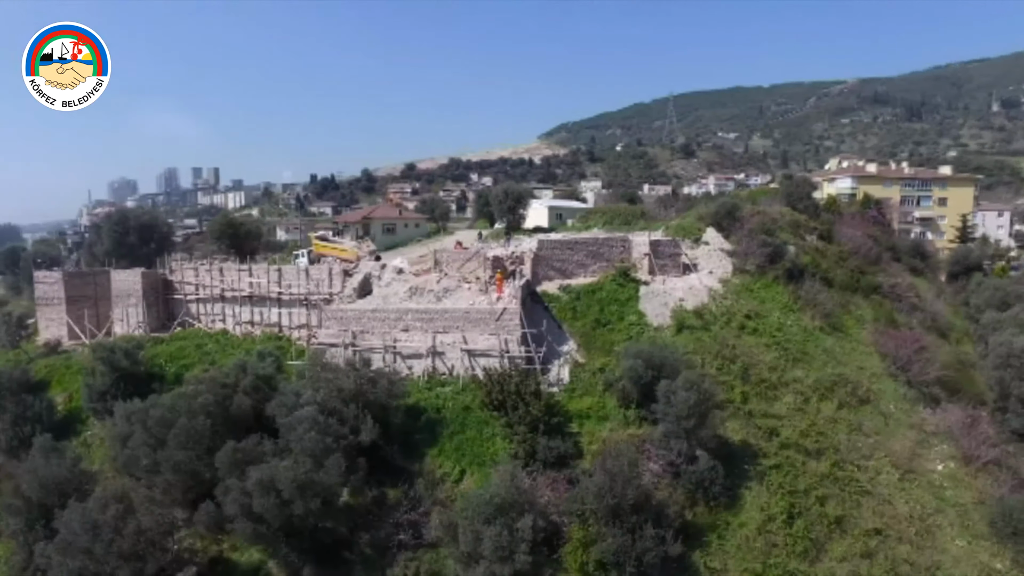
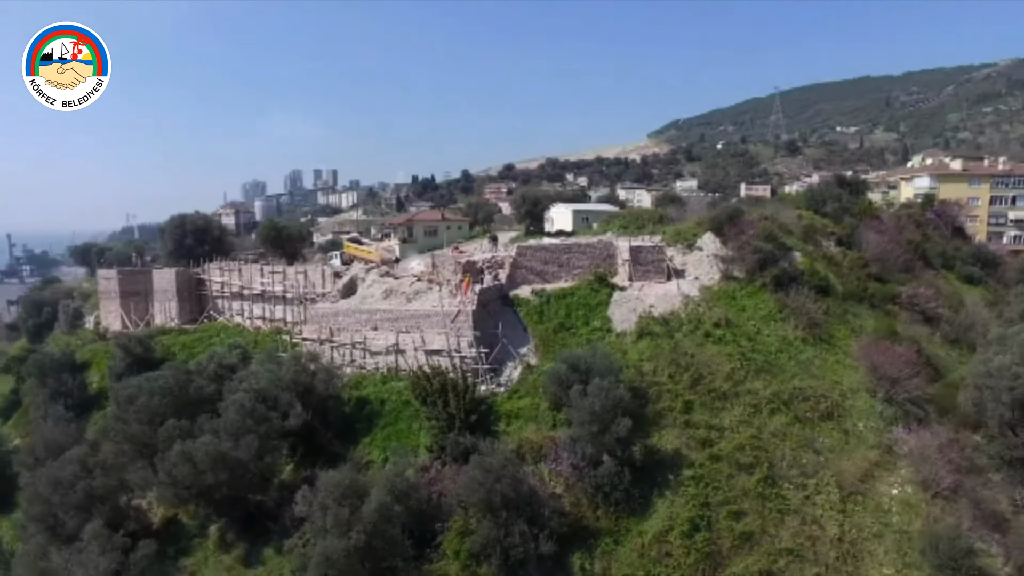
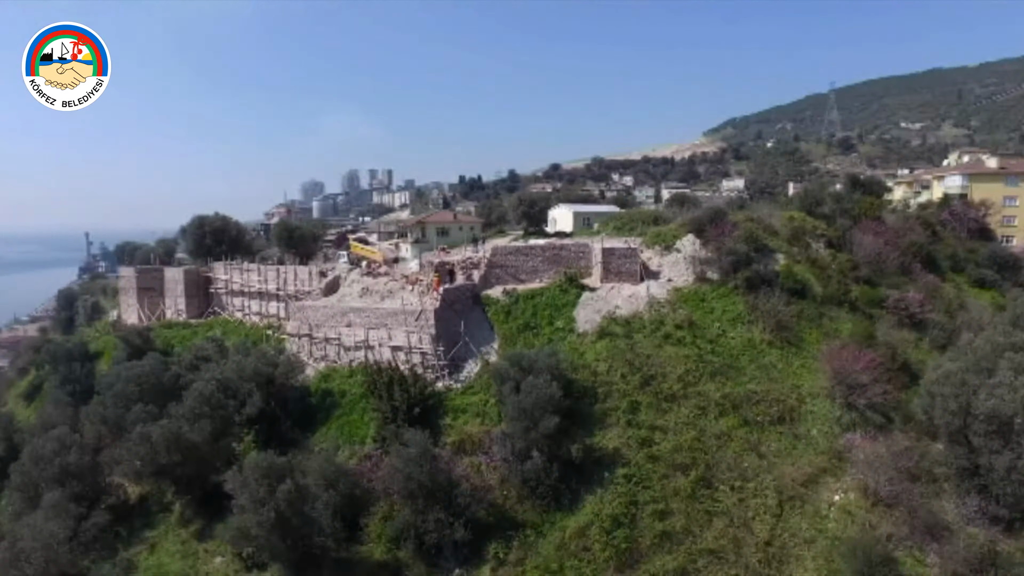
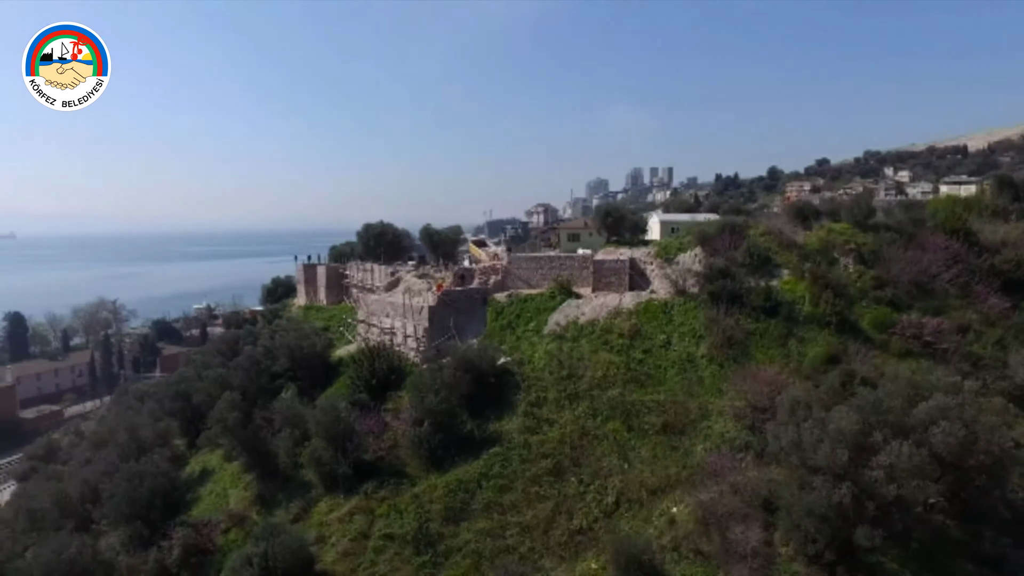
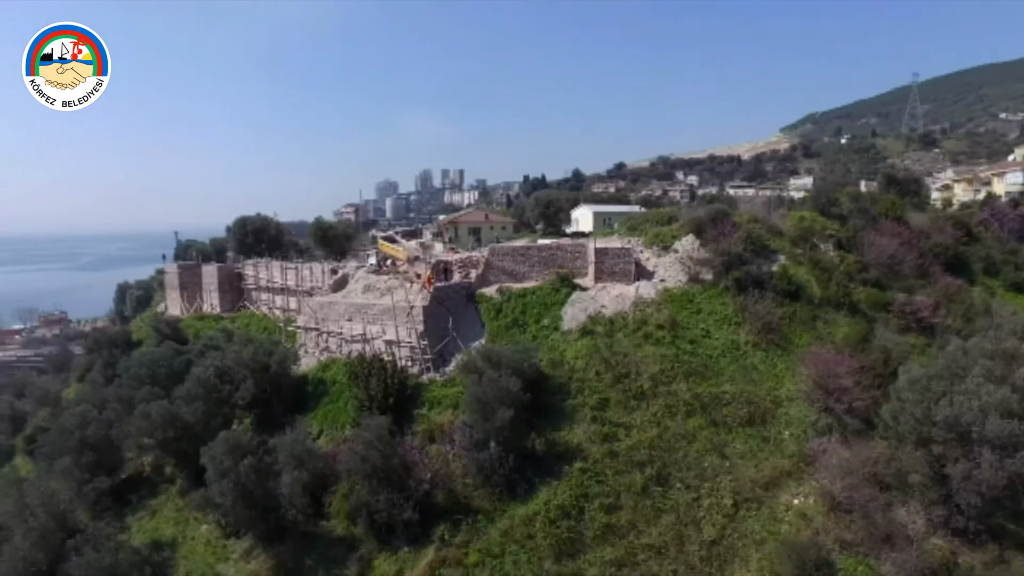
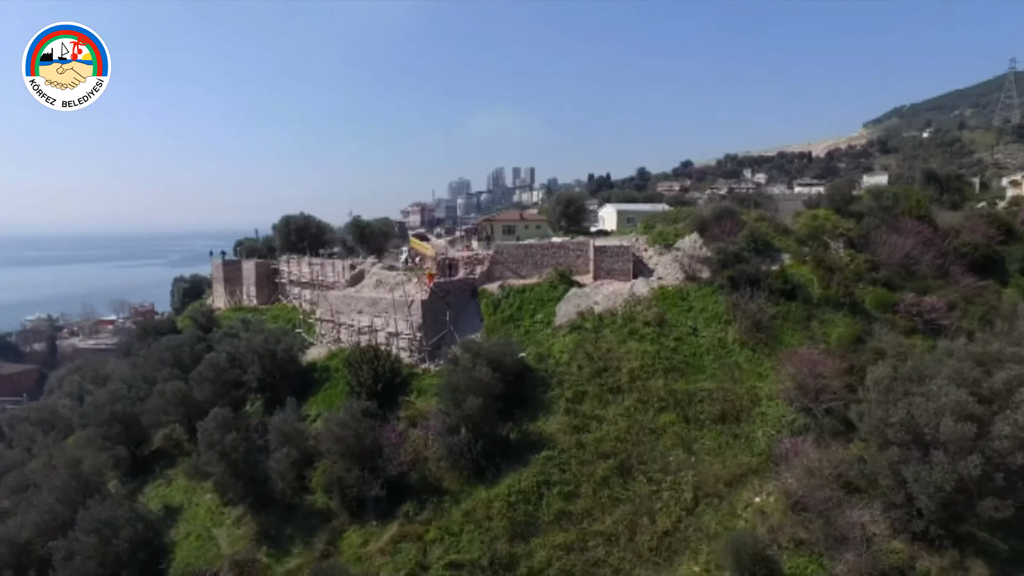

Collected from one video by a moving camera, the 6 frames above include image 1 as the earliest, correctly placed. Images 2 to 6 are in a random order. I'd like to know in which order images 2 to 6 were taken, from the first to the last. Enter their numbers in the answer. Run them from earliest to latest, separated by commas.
2, 3, 5, 6, 4
